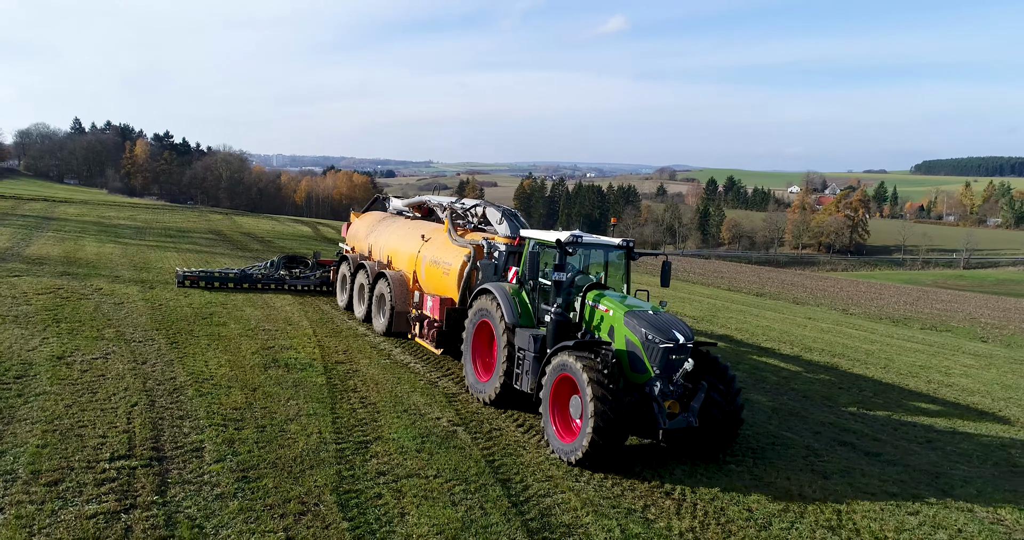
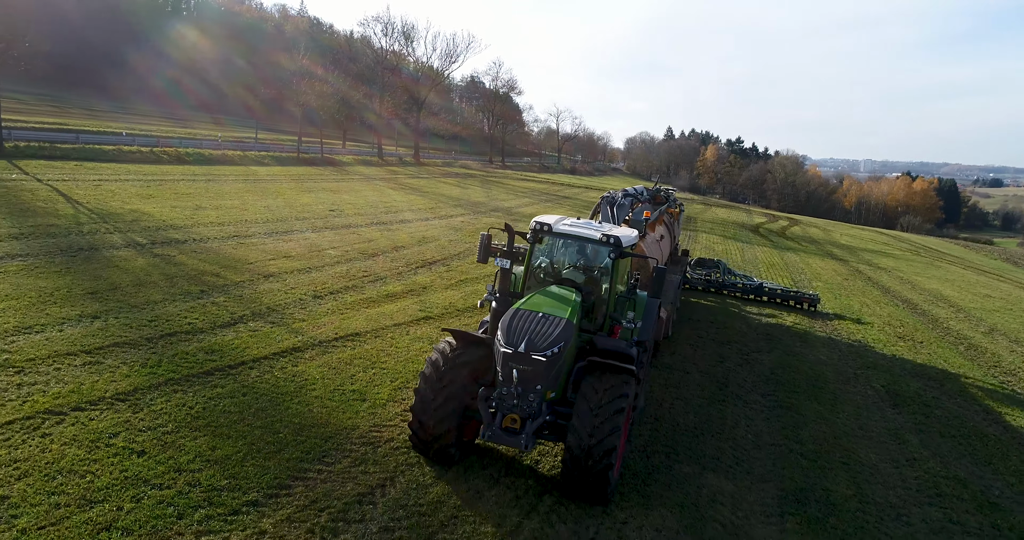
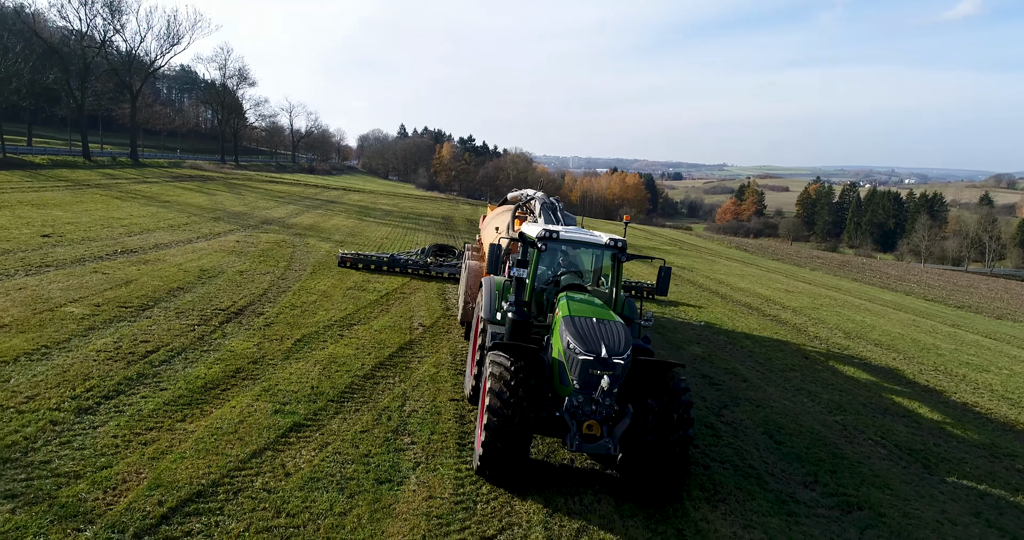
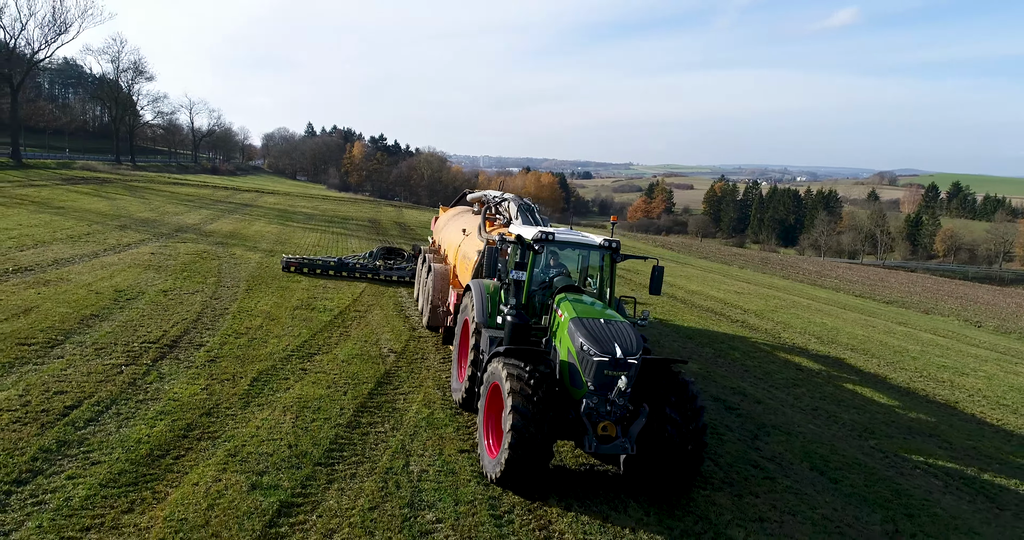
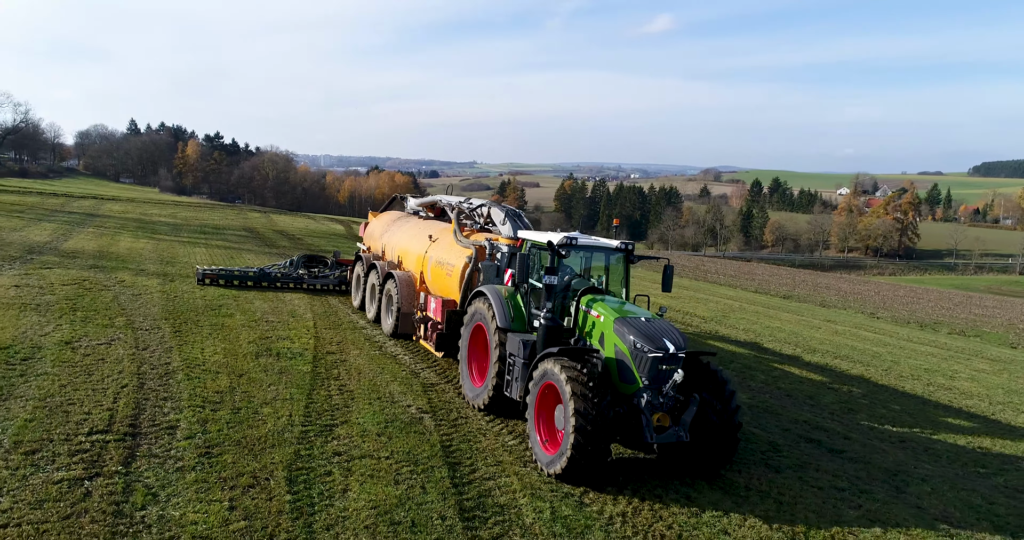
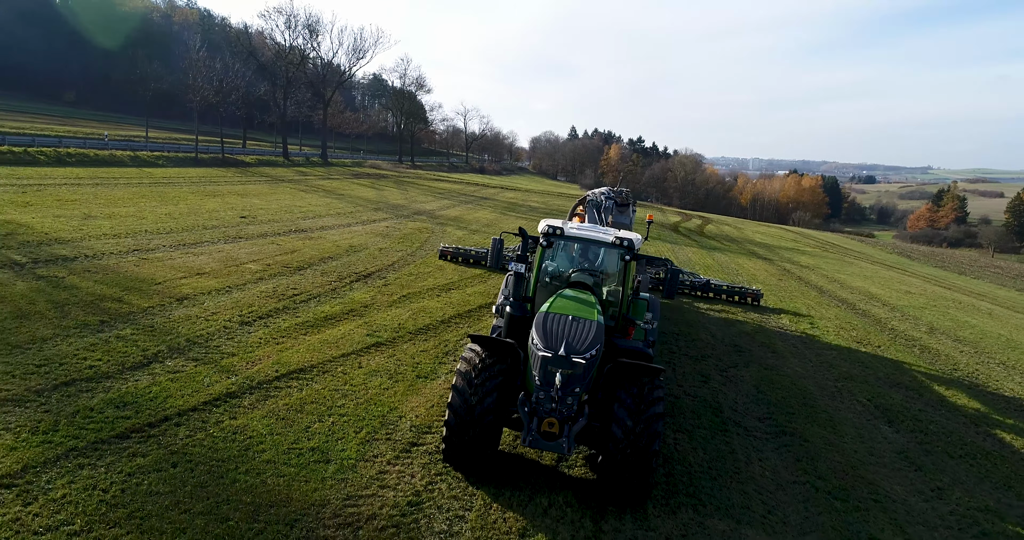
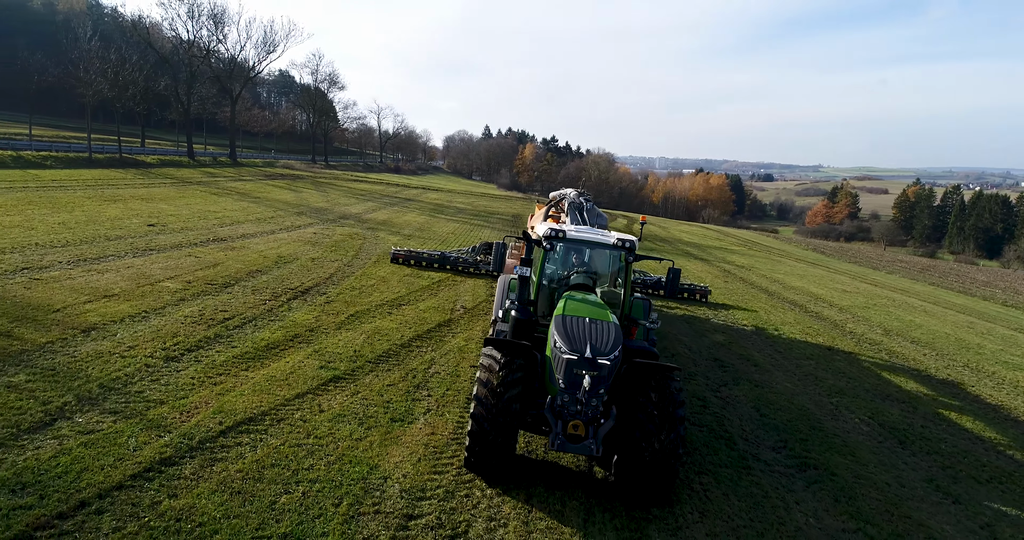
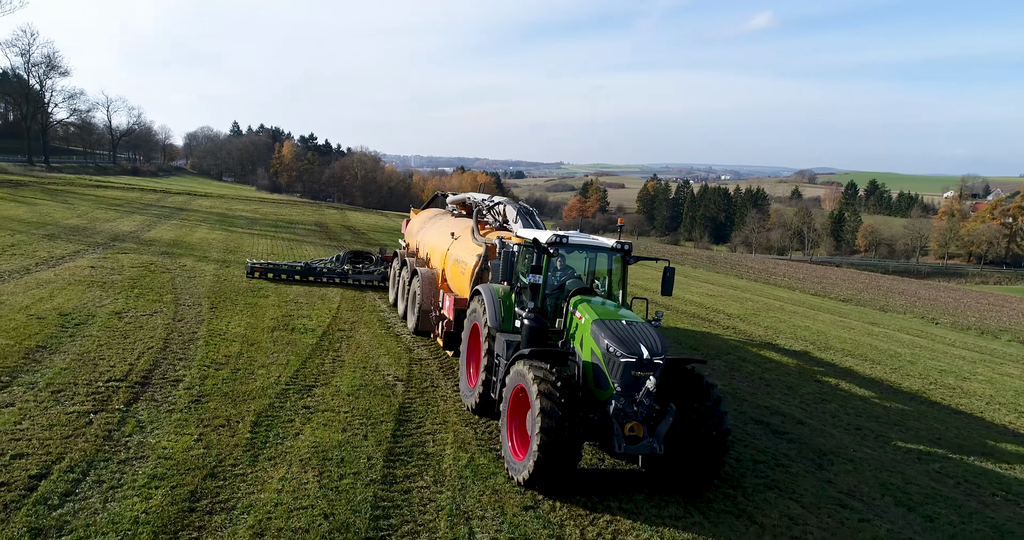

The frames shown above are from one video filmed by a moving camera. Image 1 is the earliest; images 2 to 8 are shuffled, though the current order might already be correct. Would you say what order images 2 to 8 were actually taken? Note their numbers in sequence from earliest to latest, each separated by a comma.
5, 8, 4, 3, 7, 6, 2
